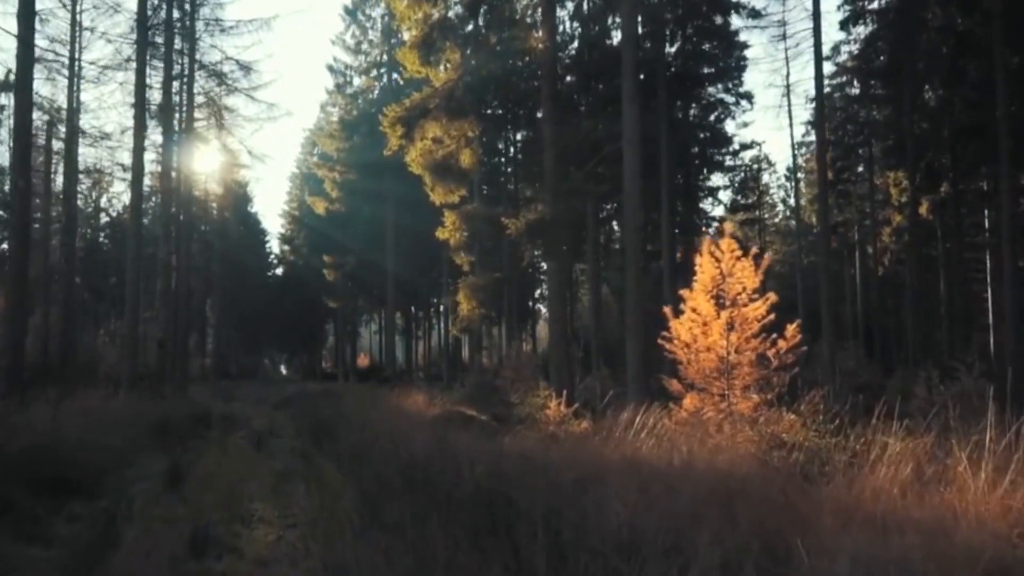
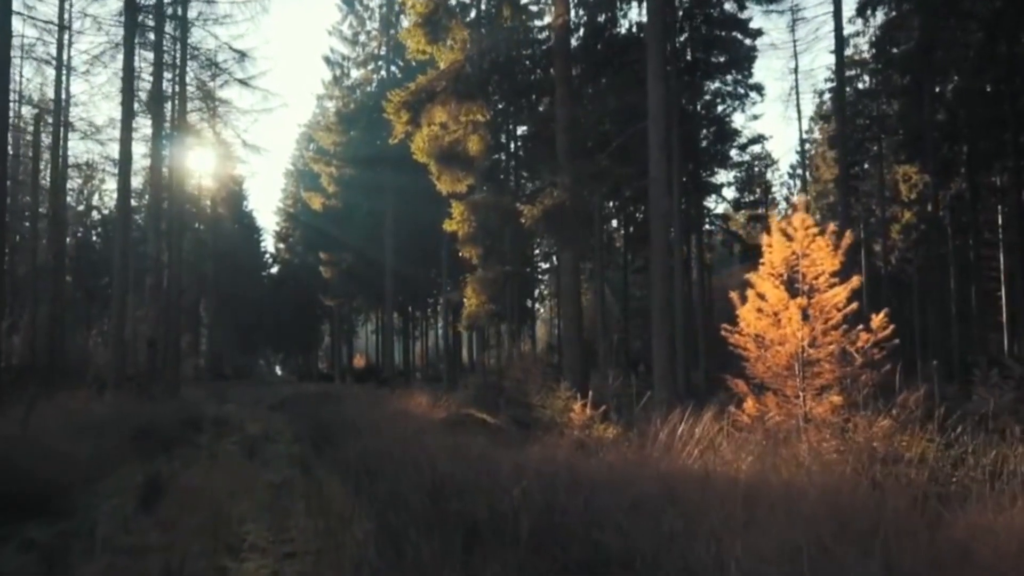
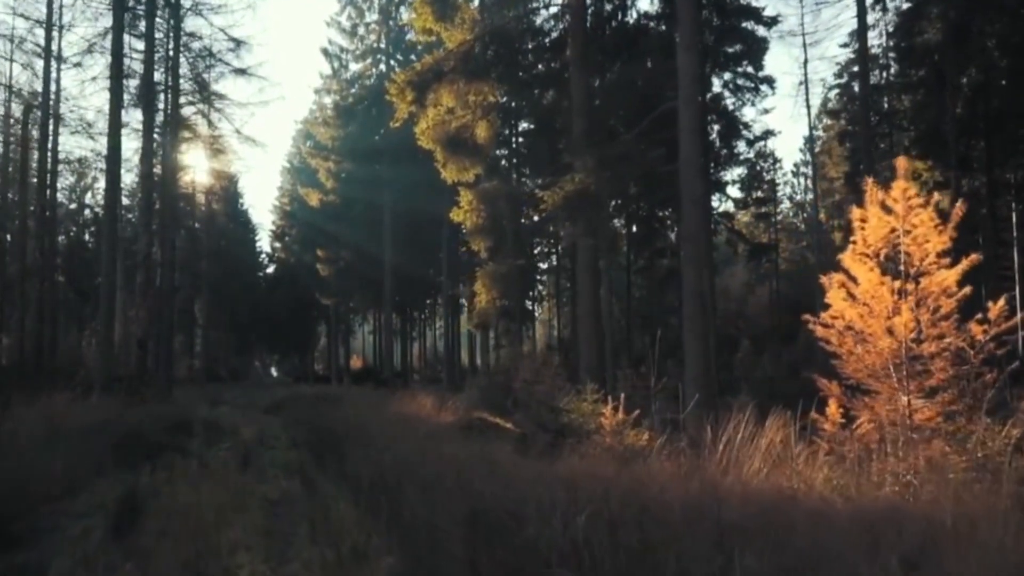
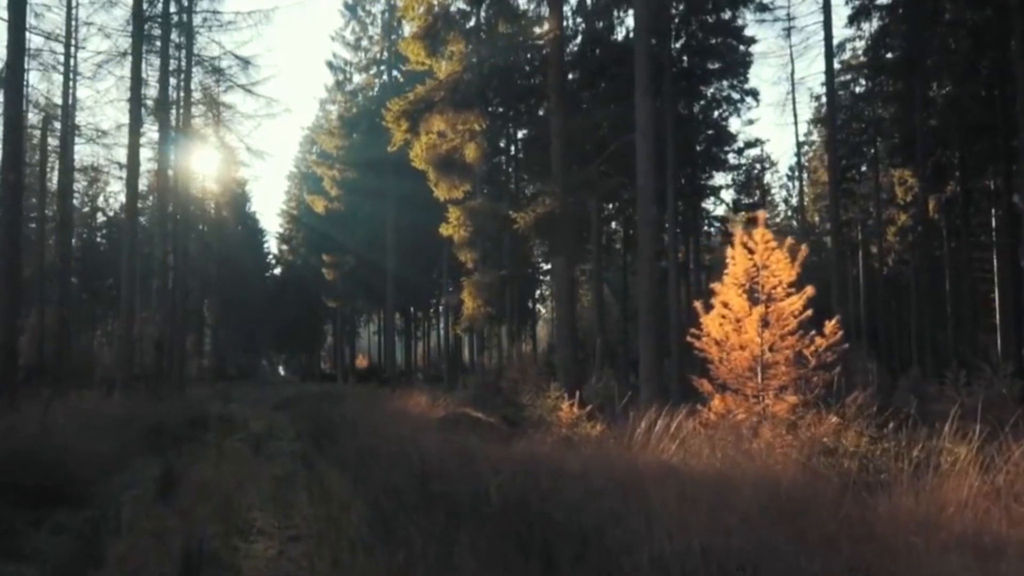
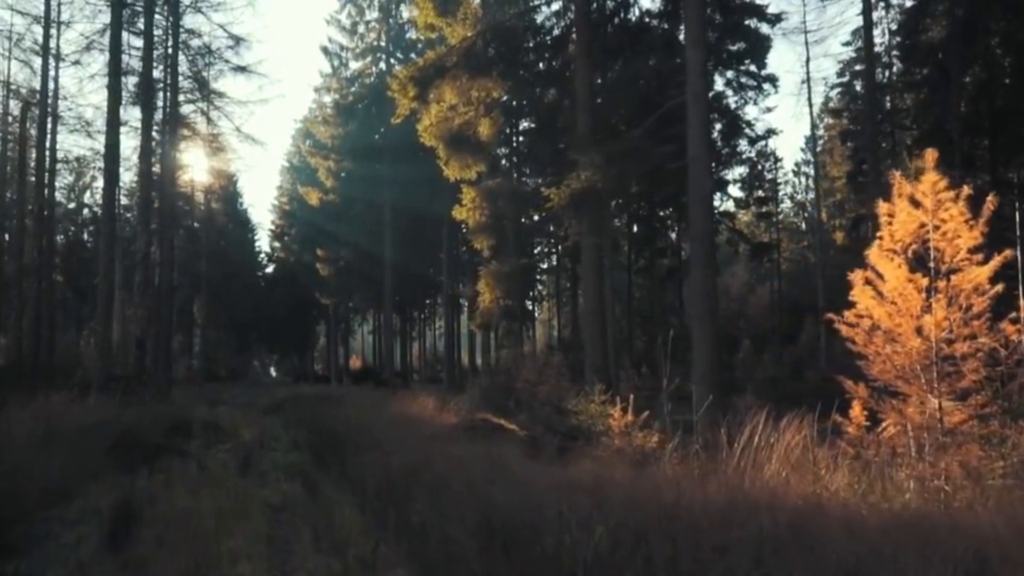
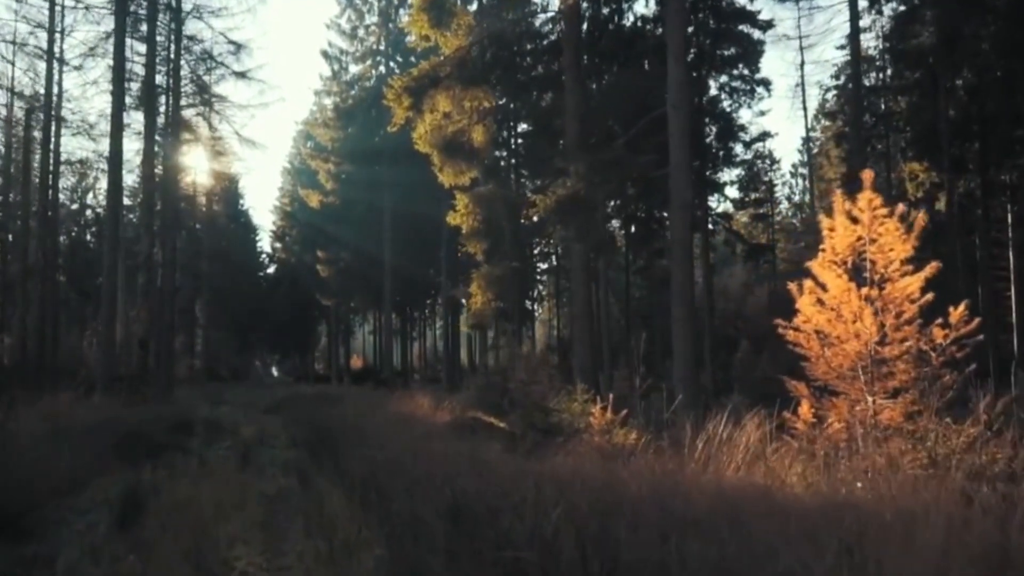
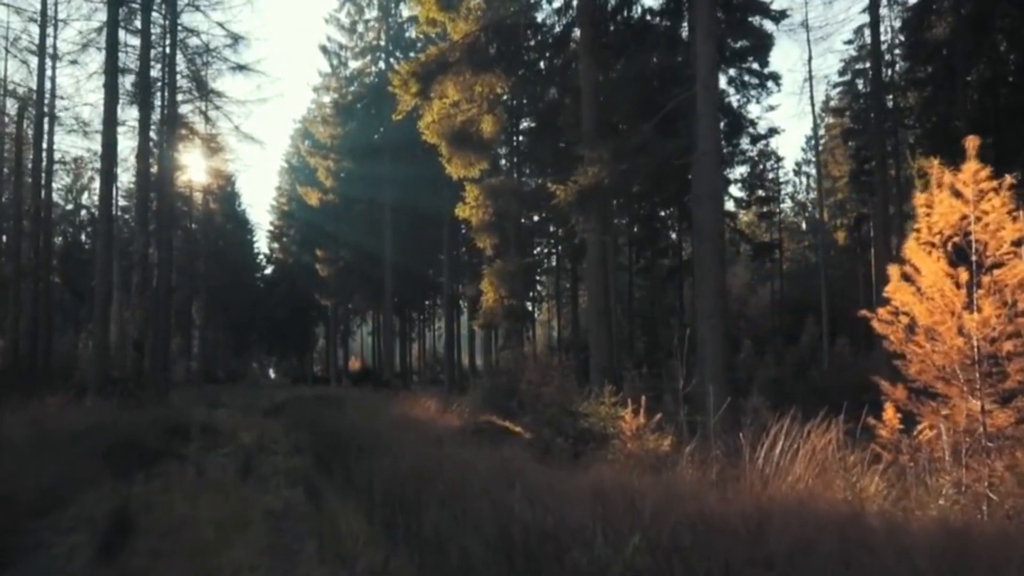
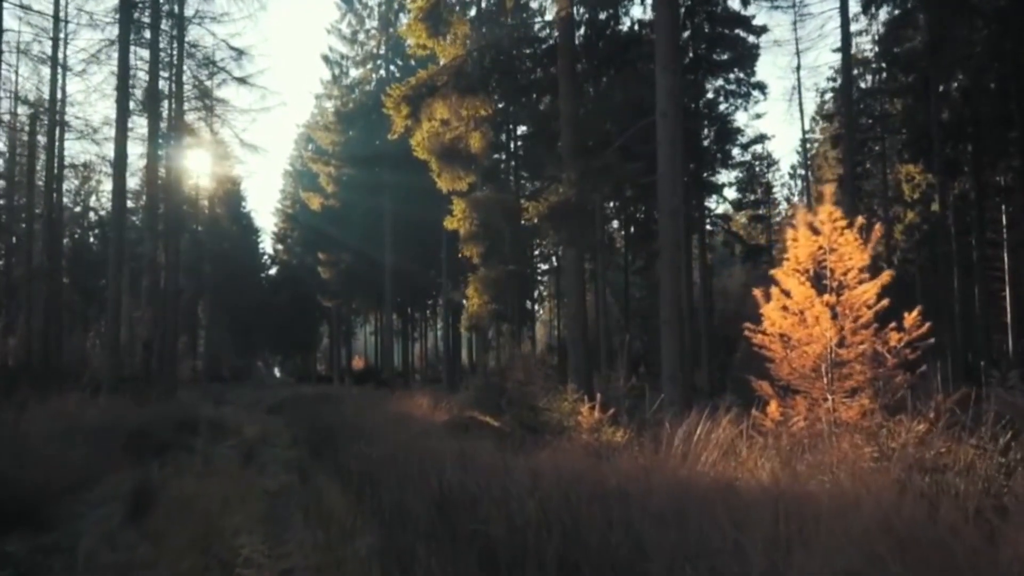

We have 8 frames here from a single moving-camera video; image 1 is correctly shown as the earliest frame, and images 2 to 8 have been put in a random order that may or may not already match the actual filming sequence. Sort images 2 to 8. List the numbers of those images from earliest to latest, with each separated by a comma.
4, 2, 8, 6, 3, 5, 7
